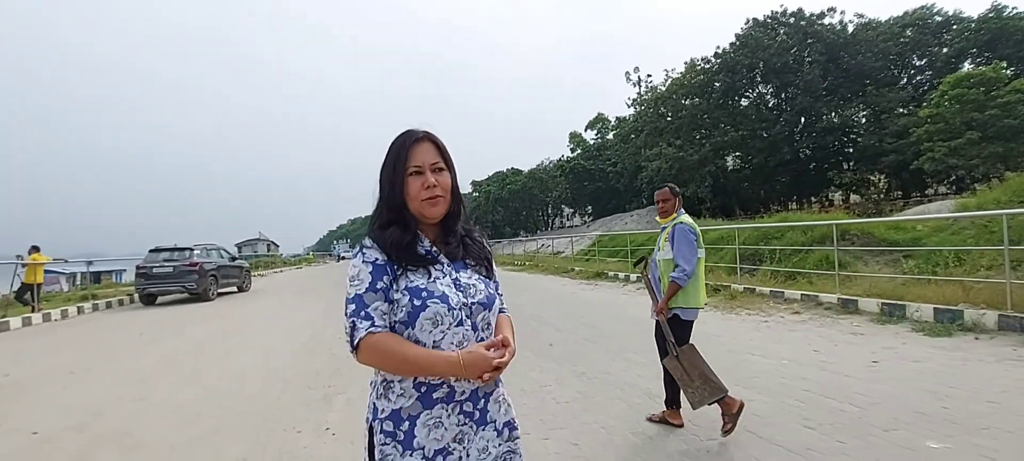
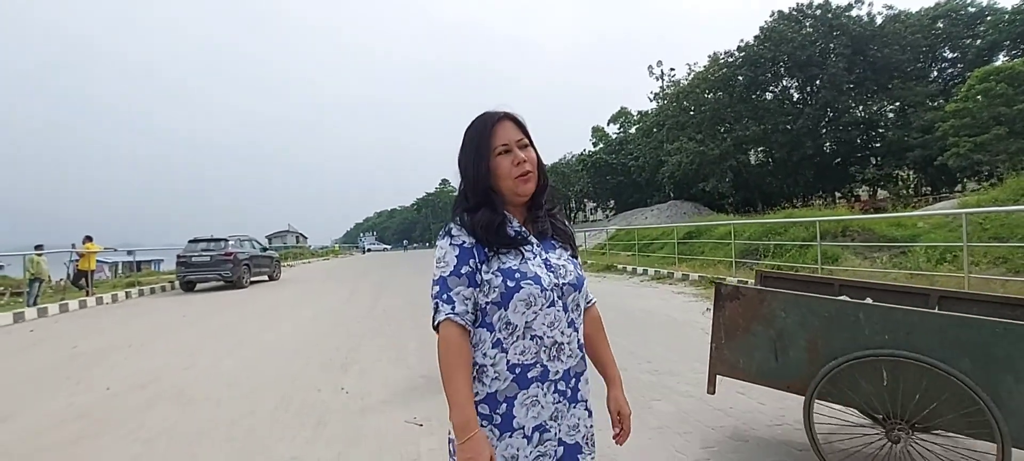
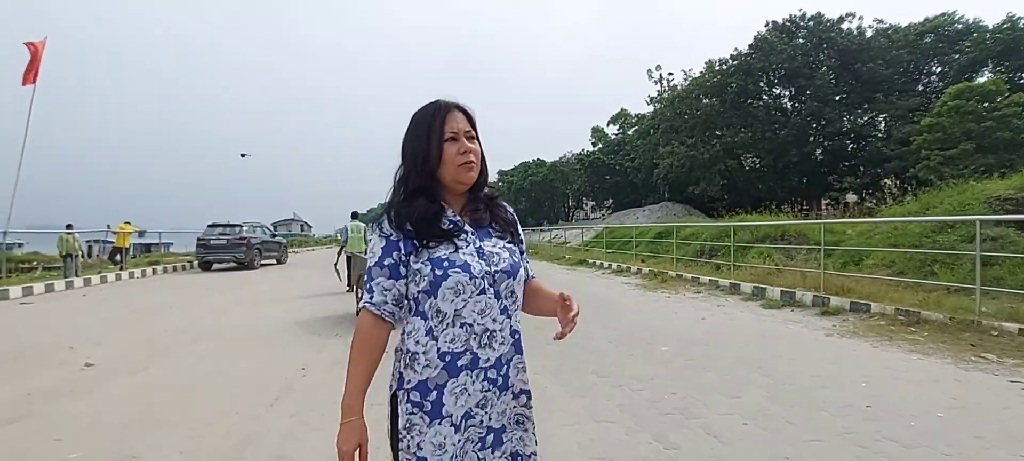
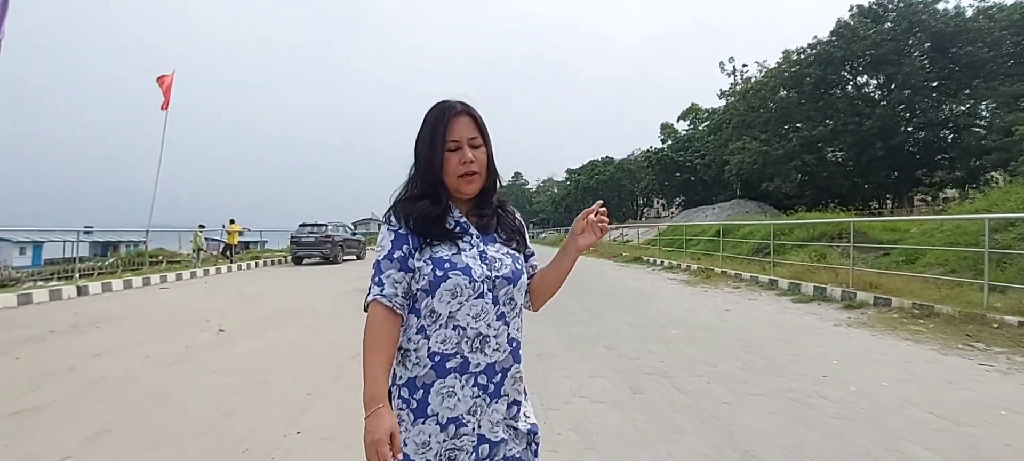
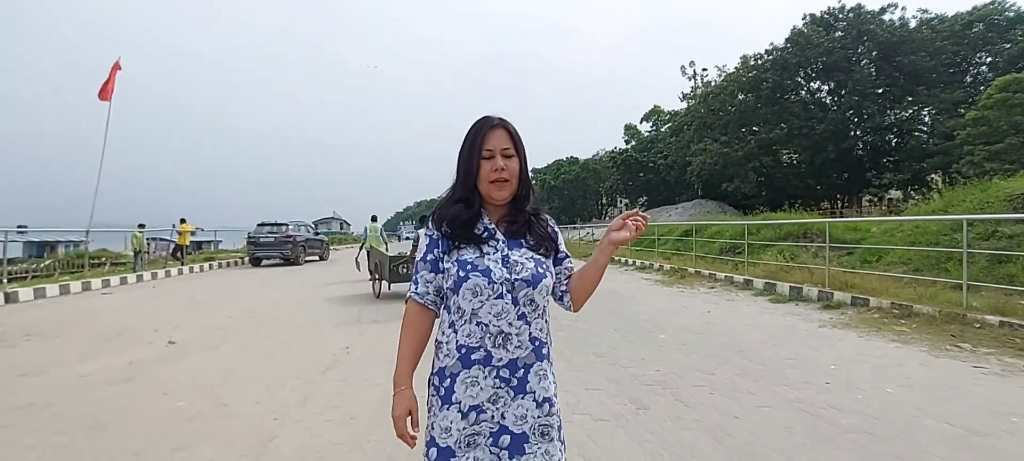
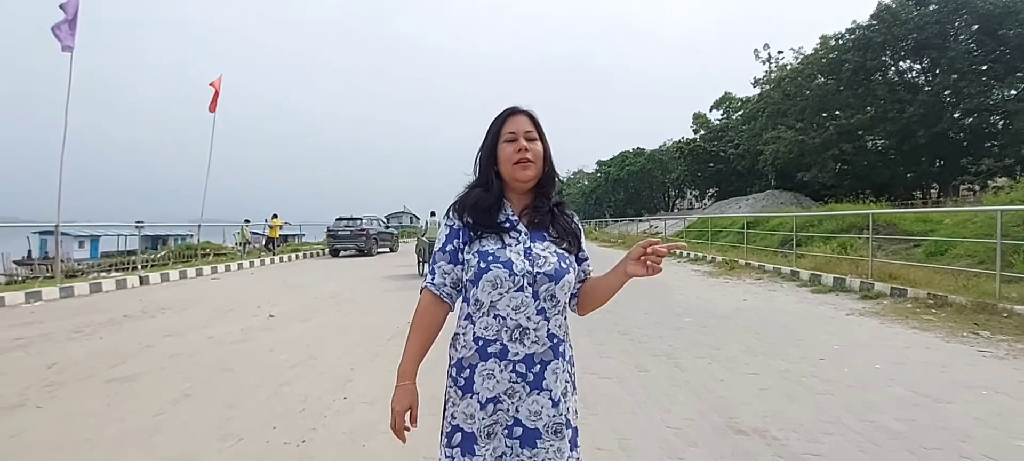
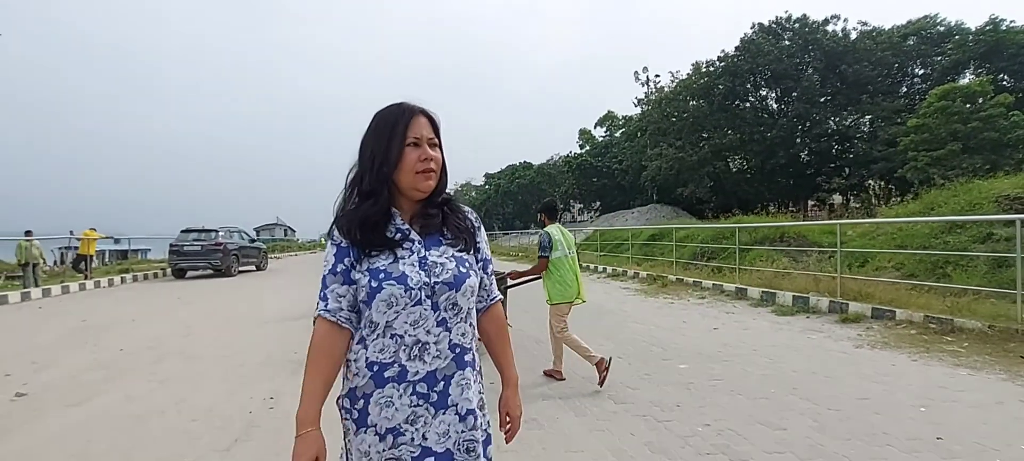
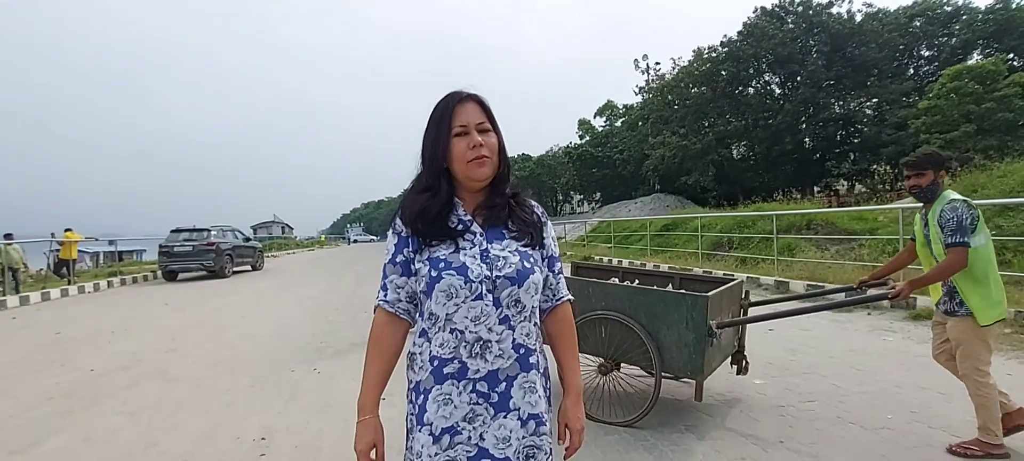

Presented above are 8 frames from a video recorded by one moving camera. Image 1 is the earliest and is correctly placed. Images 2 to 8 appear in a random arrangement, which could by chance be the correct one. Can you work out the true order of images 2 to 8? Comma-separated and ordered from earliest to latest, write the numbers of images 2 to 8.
2, 8, 7, 3, 5, 4, 6
